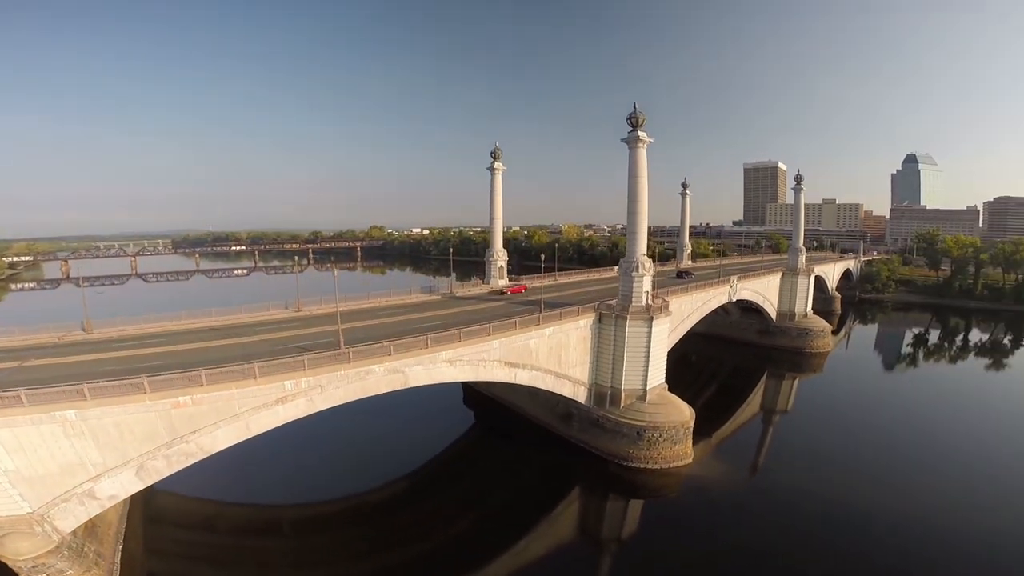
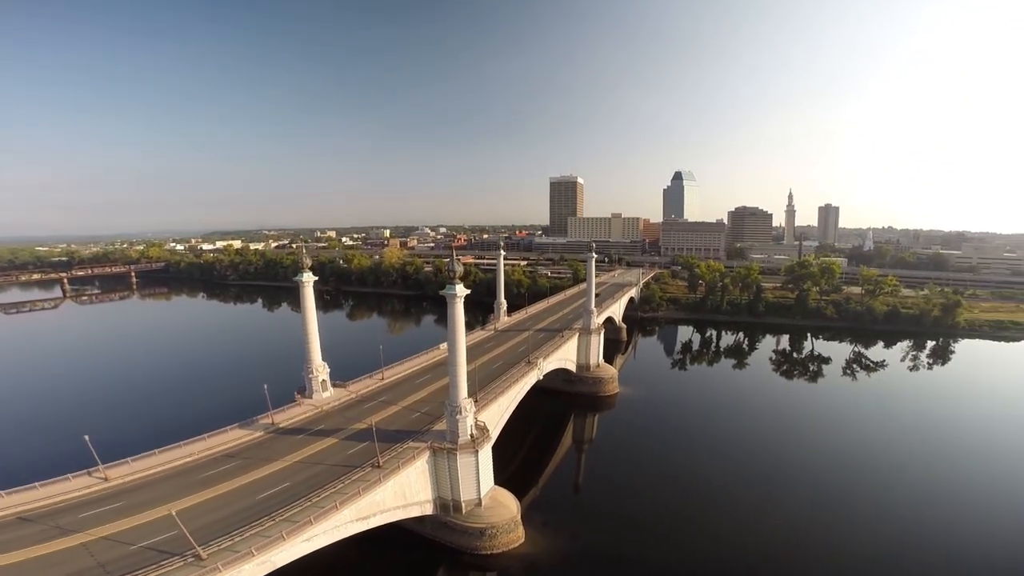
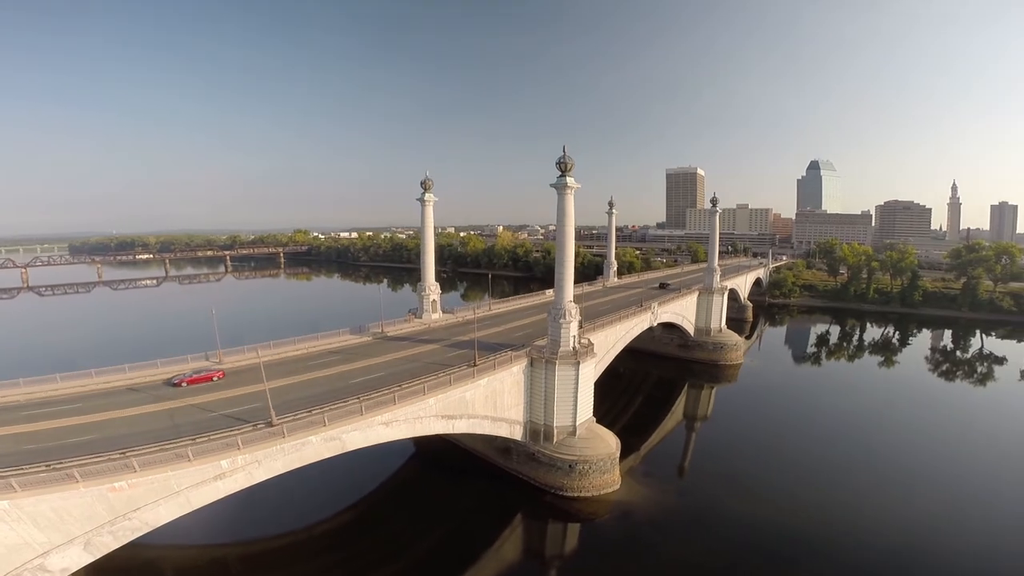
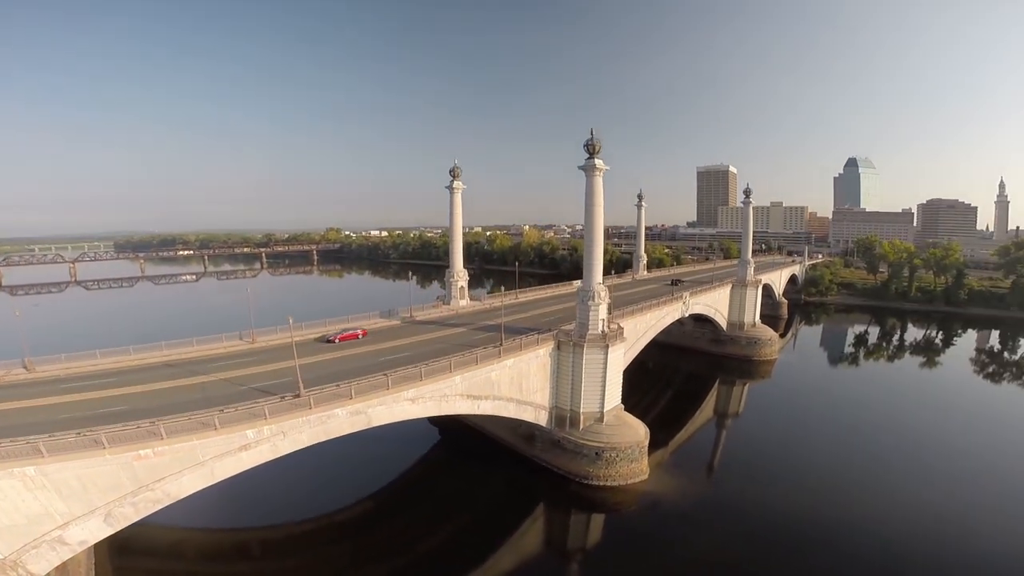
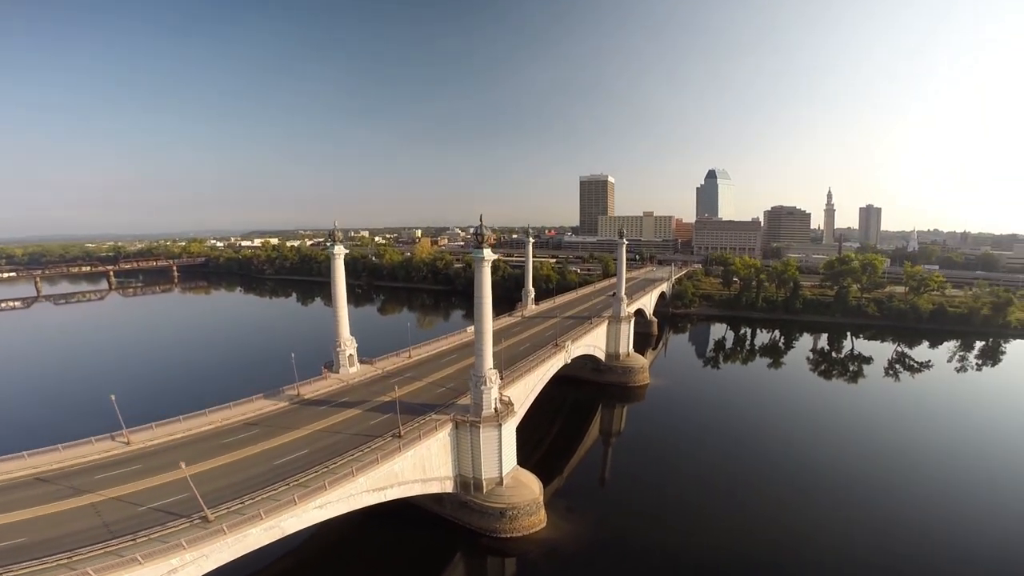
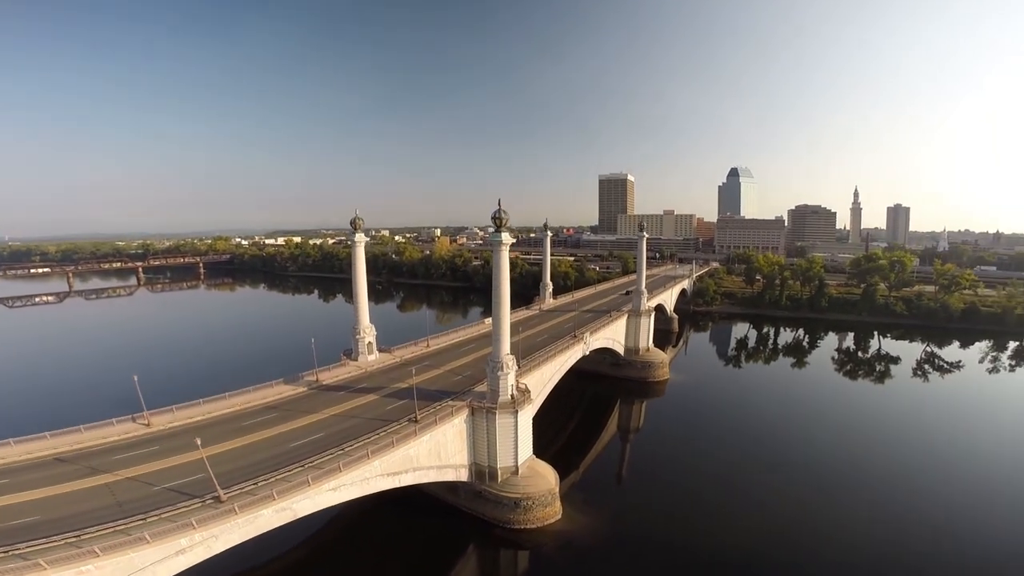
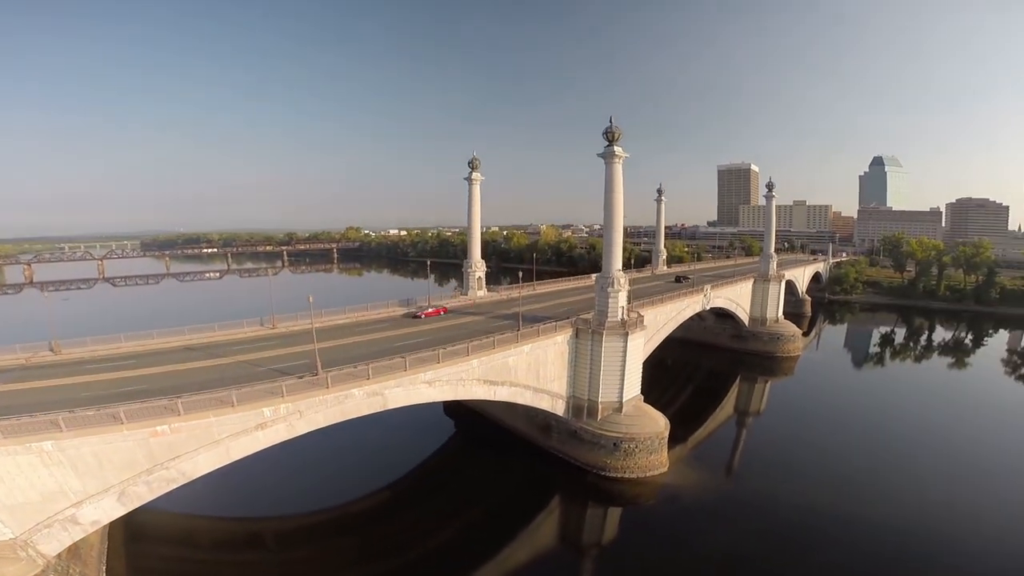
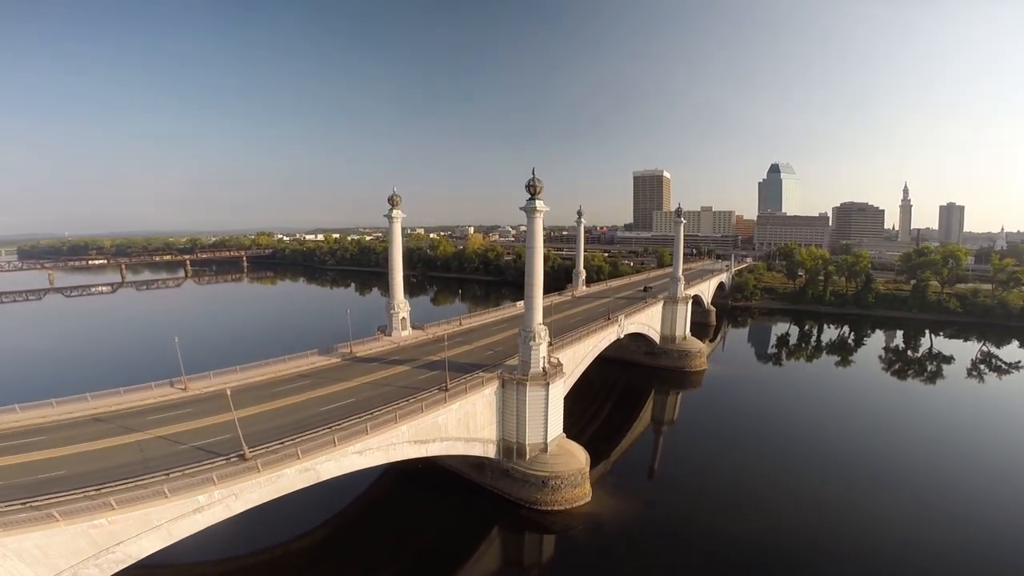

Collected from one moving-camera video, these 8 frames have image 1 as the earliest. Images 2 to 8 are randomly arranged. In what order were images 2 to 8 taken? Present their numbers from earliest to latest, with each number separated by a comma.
7, 4, 3, 8, 6, 5, 2
